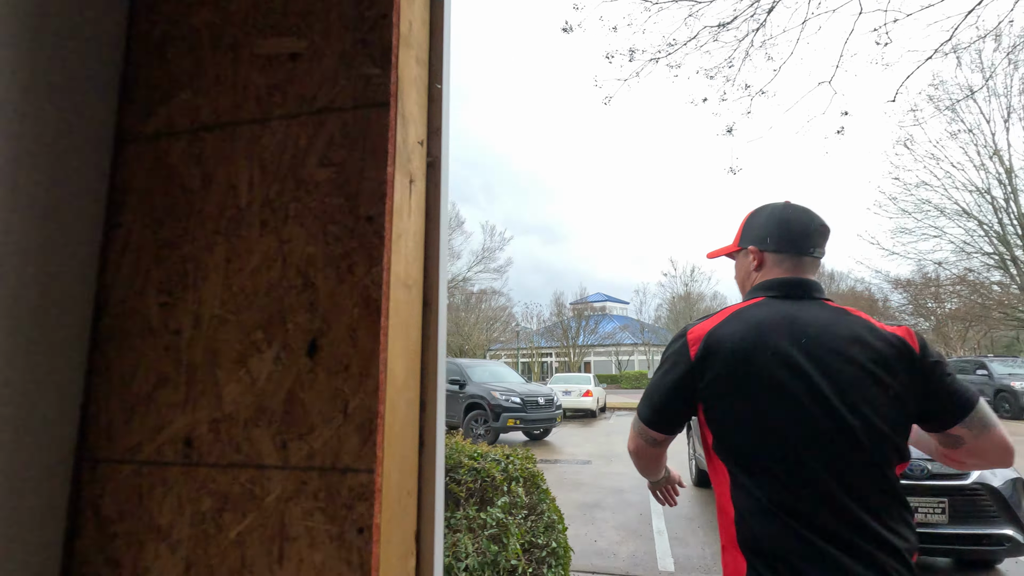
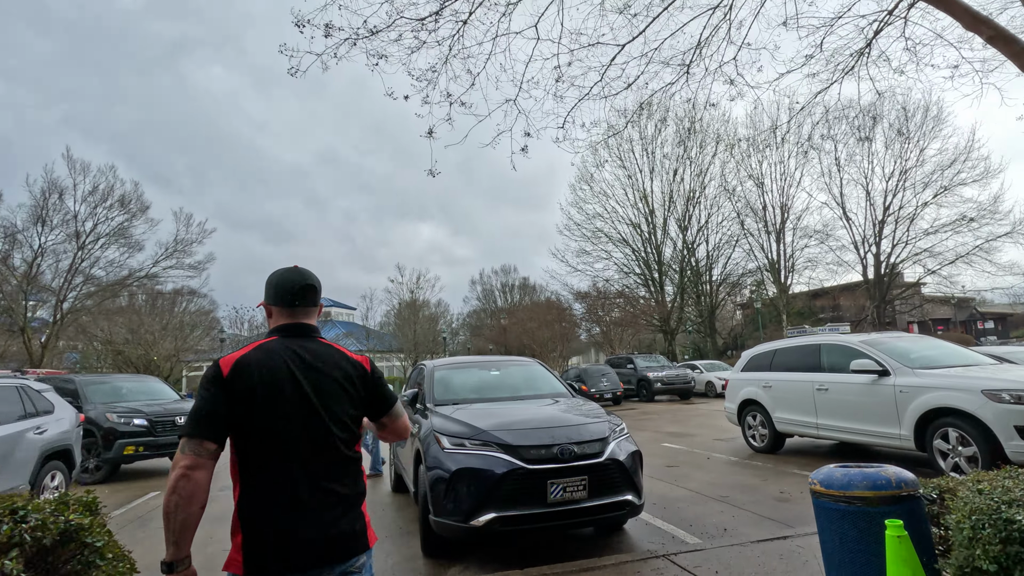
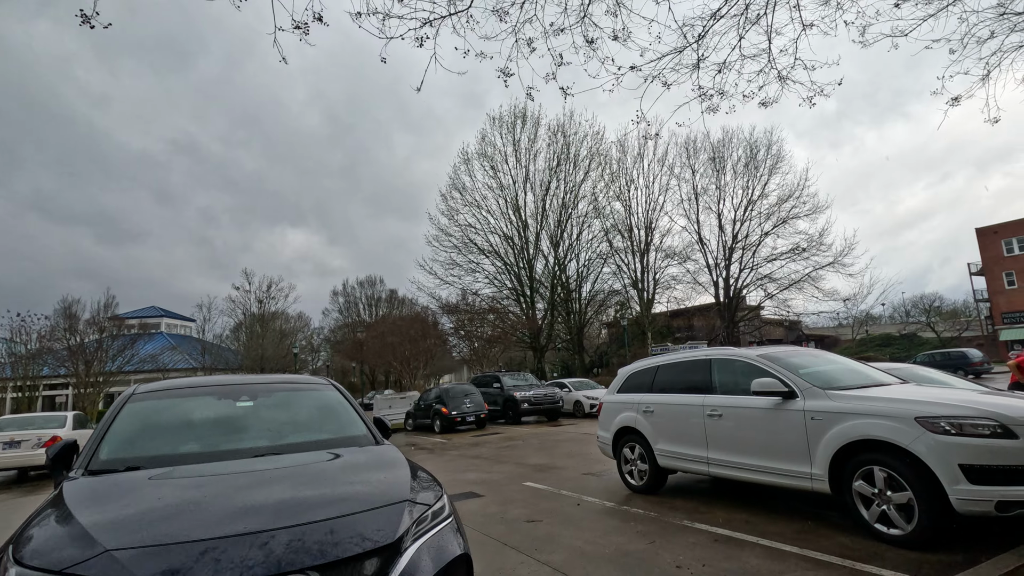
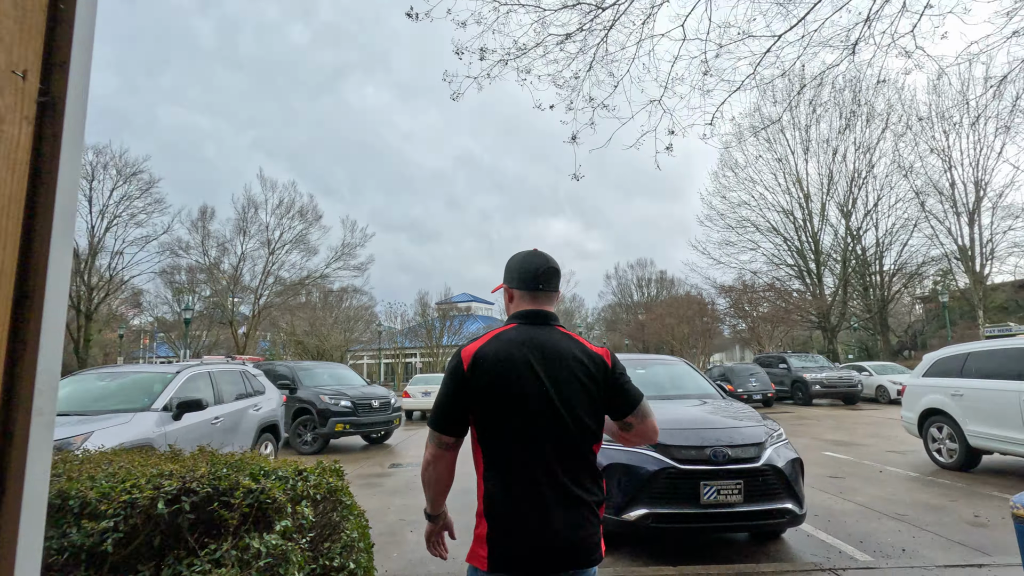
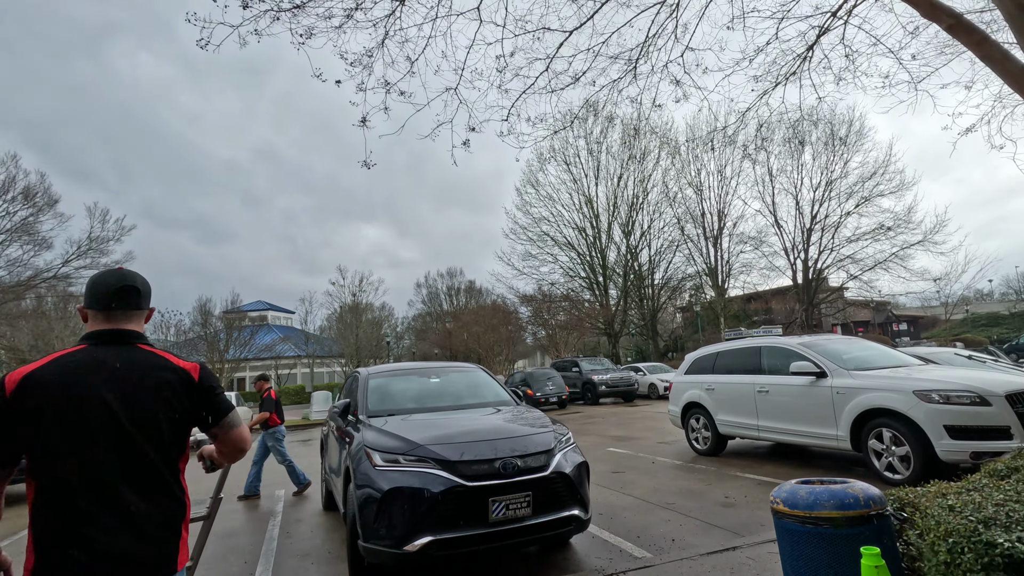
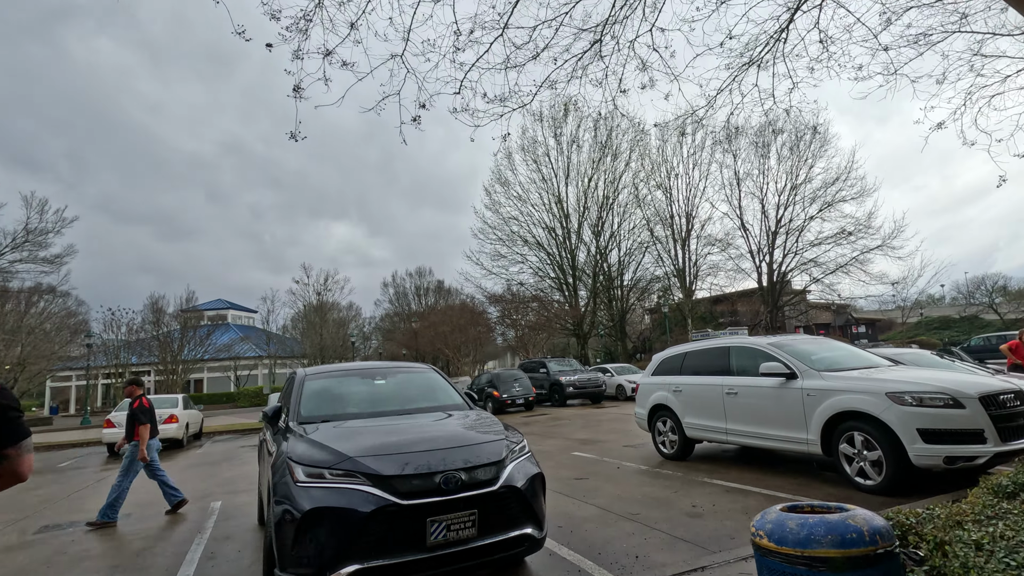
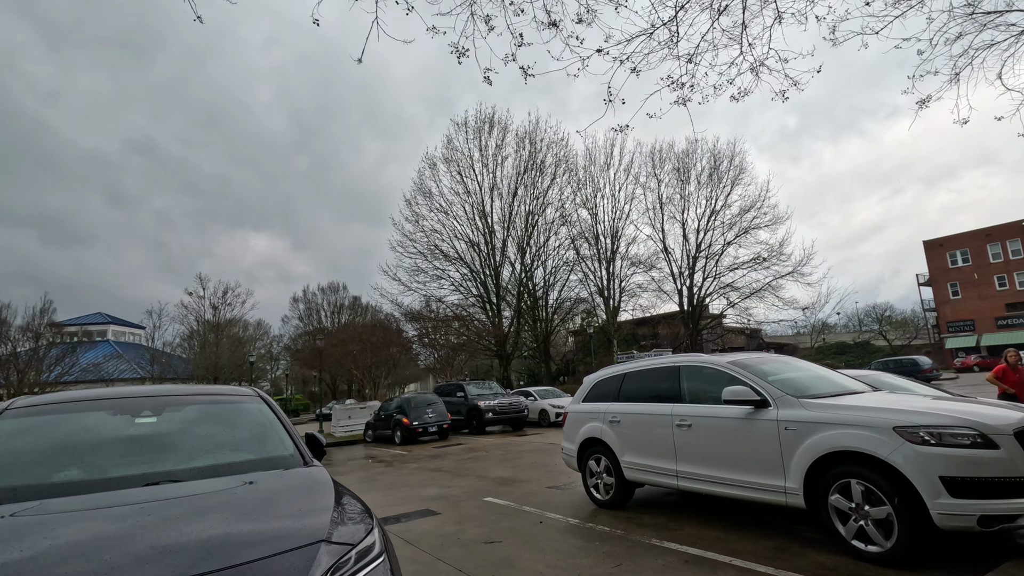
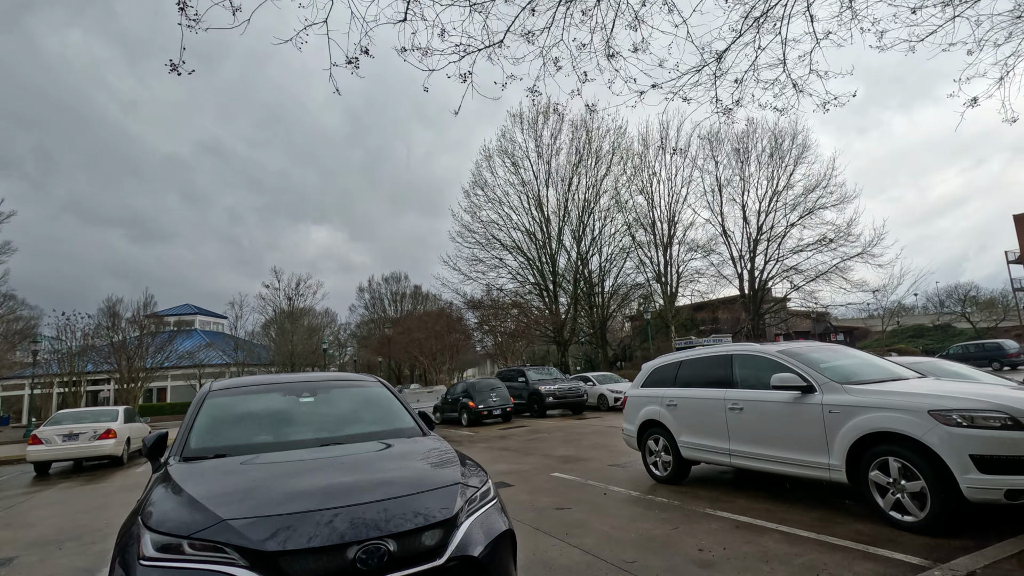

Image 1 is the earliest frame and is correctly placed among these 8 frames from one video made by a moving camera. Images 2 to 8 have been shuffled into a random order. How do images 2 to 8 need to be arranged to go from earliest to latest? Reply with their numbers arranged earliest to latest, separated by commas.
4, 2, 5, 6, 8, 3, 7
